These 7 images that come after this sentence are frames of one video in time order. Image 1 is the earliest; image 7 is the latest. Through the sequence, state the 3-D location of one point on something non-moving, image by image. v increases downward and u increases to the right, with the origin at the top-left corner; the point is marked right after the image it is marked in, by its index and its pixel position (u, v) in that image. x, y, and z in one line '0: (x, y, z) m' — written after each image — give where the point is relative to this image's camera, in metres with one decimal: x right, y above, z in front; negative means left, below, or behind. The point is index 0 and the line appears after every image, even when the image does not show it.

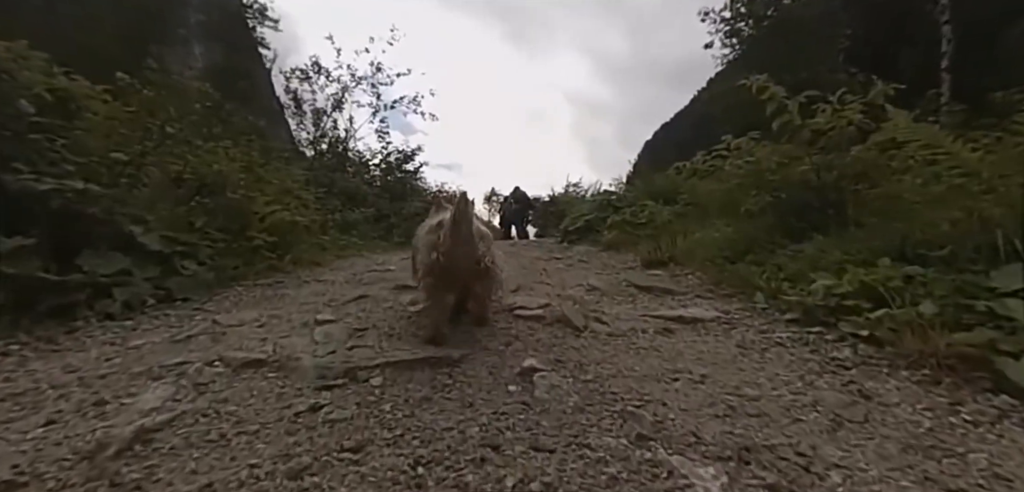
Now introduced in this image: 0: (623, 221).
0: (+1.9, +0.5, +7.6) m
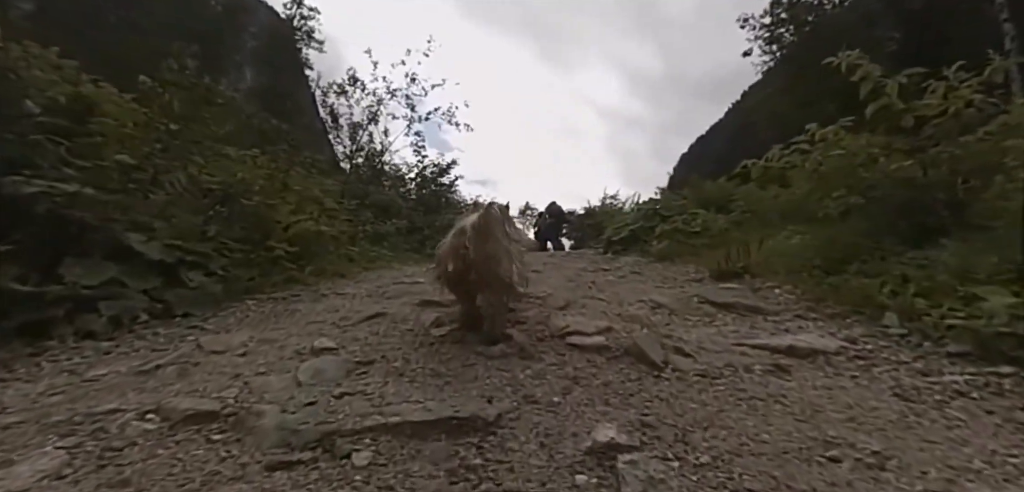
0: (+2.4, +0.3, +6.8) m
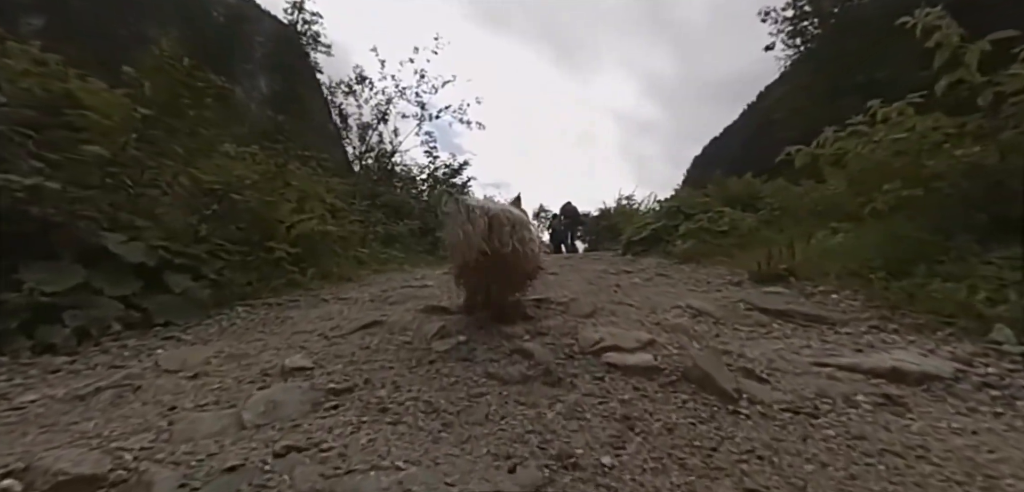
0: (+2.6, +0.3, +6.3) m
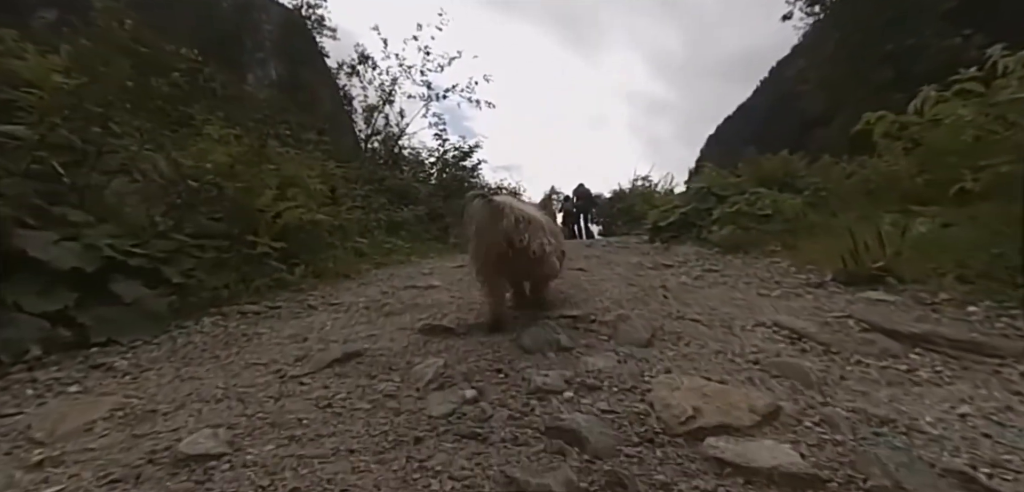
0: (+2.9, +0.4, +5.6) m
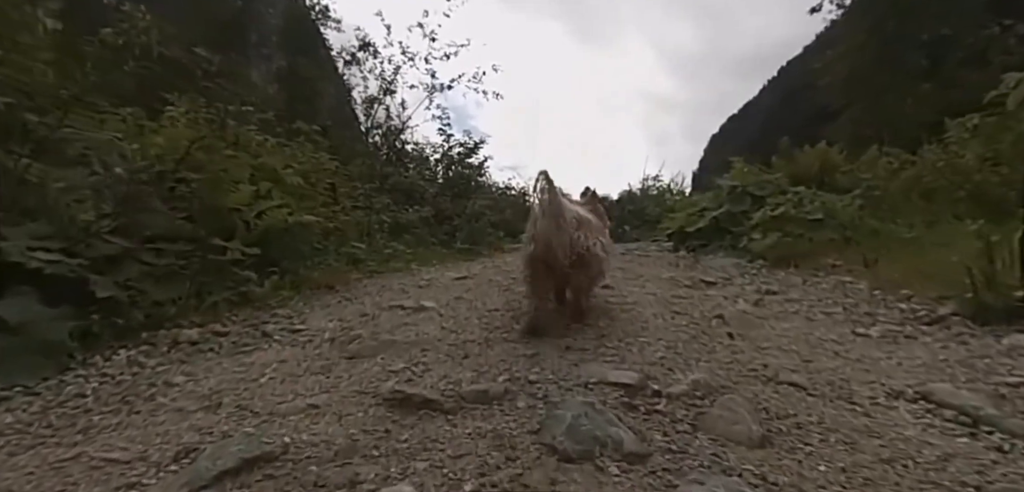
0: (+3.0, +0.3, +4.9) m
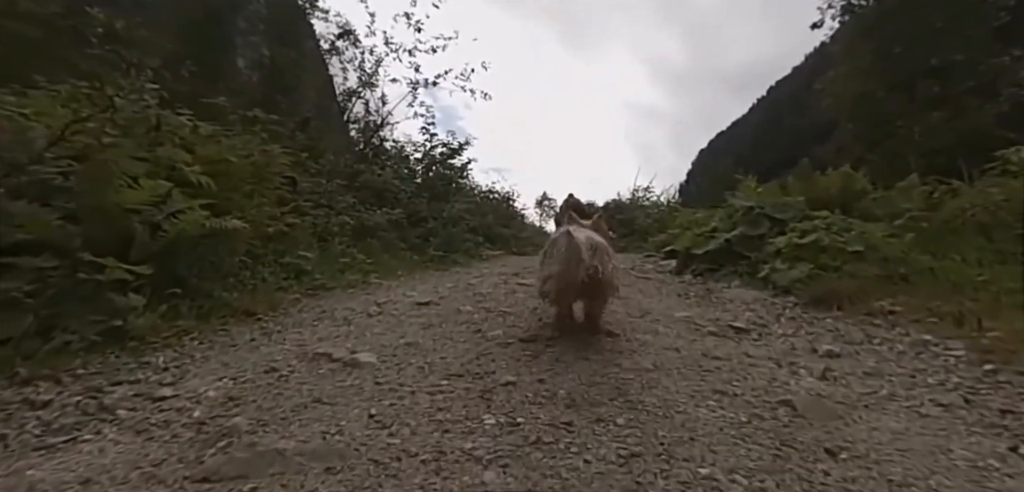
0: (+2.8, +0.1, +4.2) m
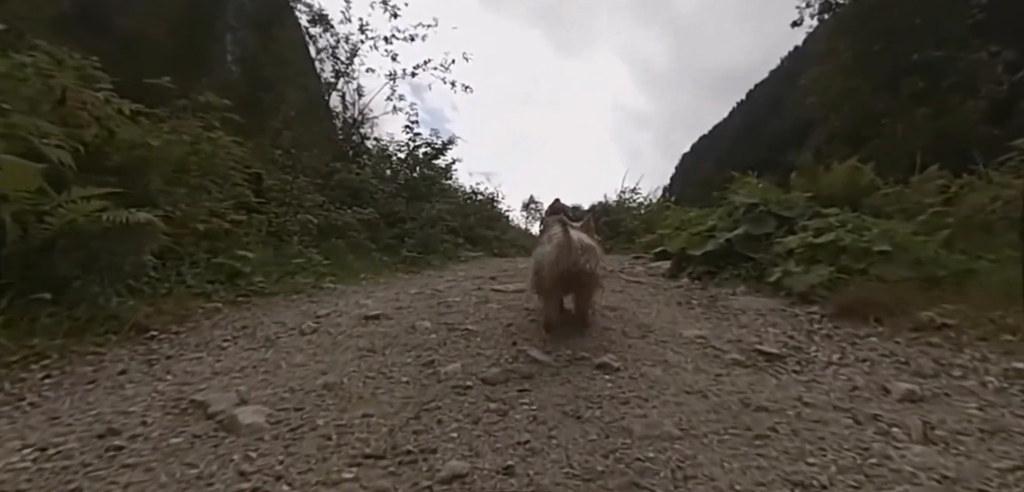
0: (+2.6, +0.1, +3.7) m
